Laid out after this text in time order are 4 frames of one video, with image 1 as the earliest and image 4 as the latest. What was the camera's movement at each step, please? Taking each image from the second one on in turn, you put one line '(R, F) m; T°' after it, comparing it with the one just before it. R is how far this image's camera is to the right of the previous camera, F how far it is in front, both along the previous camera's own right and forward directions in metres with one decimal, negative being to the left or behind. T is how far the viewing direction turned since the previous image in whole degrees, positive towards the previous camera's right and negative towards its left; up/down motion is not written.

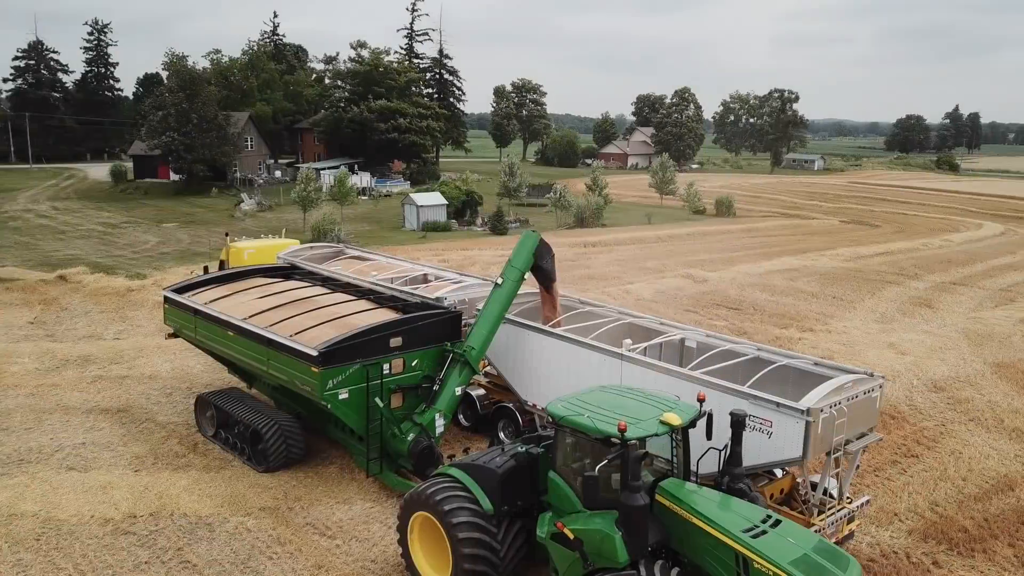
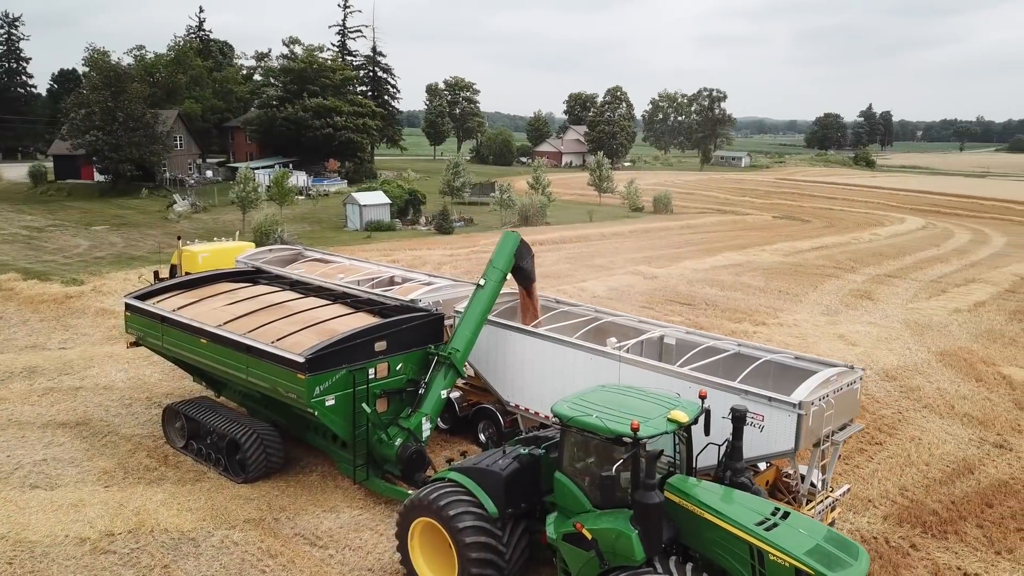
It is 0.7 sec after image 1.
(-0.7, 0.0) m; +5°
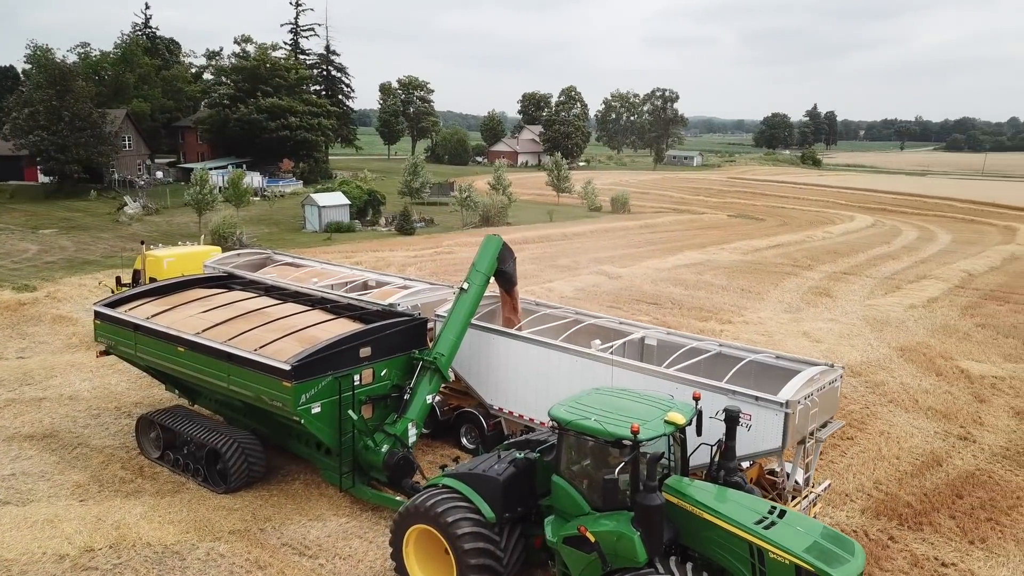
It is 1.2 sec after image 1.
(-0.4, 0.0) m; +3°
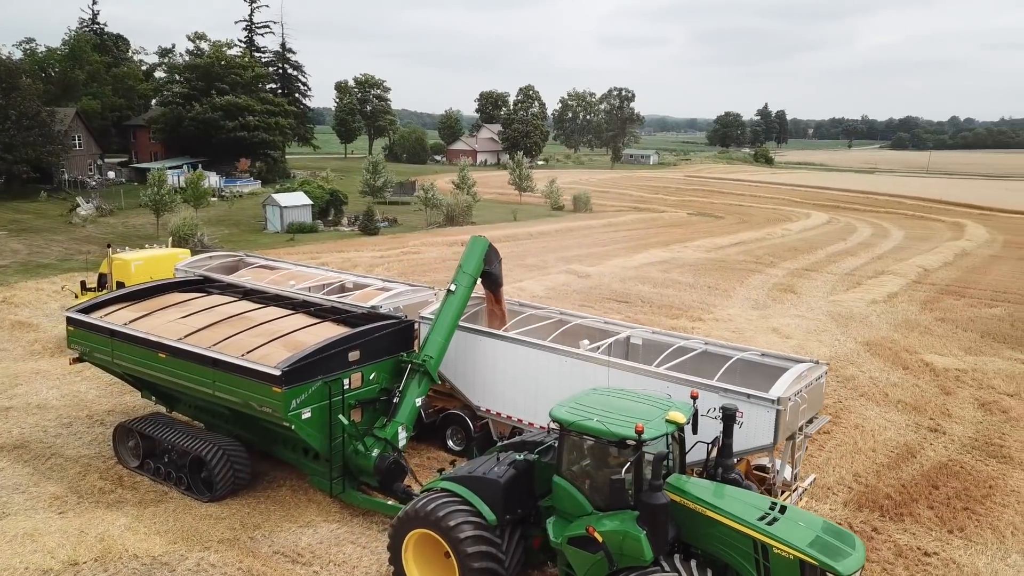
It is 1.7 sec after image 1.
(-0.4, 0.0) m; +3°
